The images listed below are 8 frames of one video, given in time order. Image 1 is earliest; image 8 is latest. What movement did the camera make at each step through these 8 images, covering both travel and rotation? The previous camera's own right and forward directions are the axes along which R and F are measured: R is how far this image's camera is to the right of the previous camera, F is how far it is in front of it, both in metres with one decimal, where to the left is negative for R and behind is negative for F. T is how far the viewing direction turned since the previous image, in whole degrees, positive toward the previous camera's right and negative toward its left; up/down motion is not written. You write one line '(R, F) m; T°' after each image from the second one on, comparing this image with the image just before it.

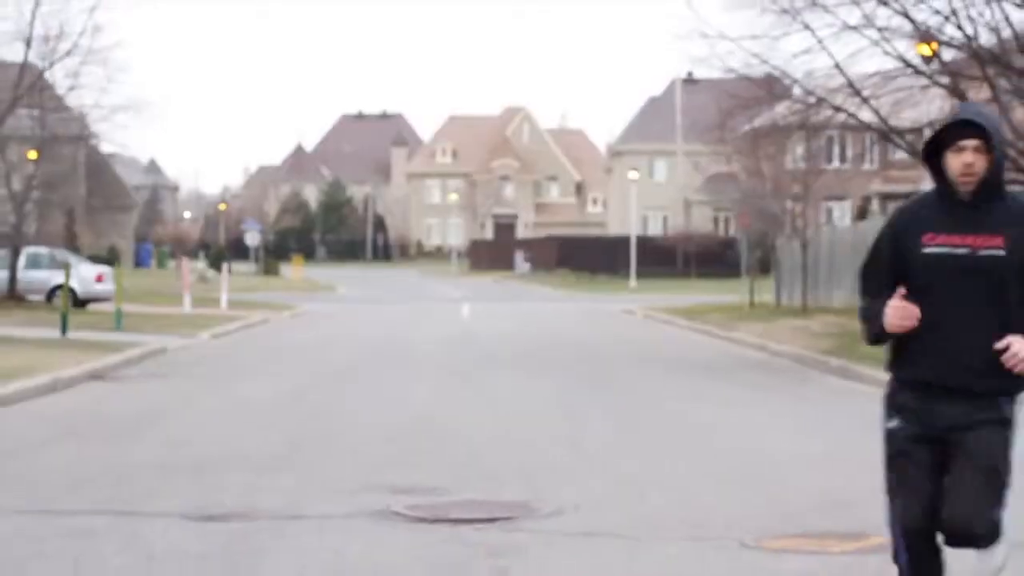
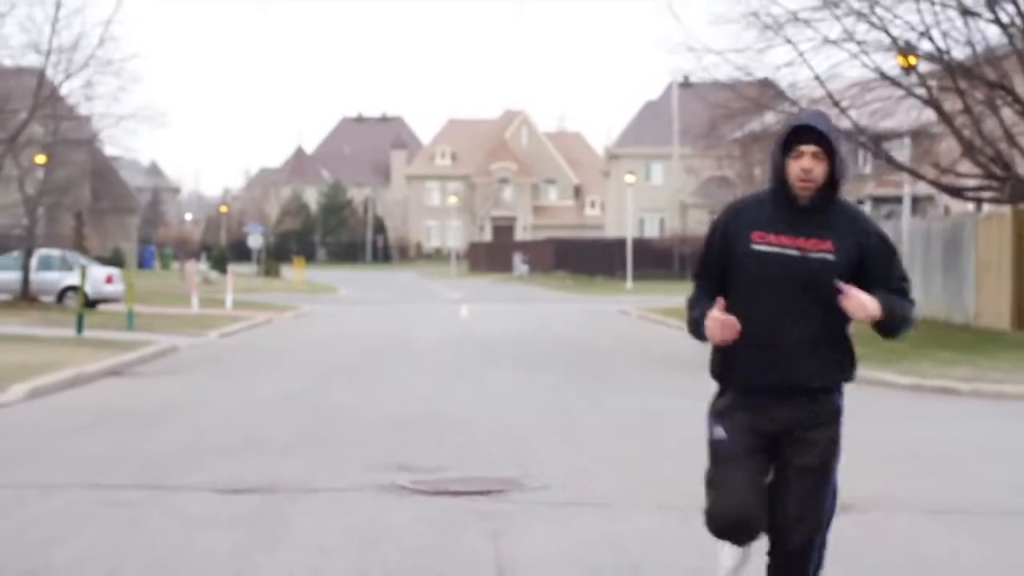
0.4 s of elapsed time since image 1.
(0.0, -1.1) m; 0°
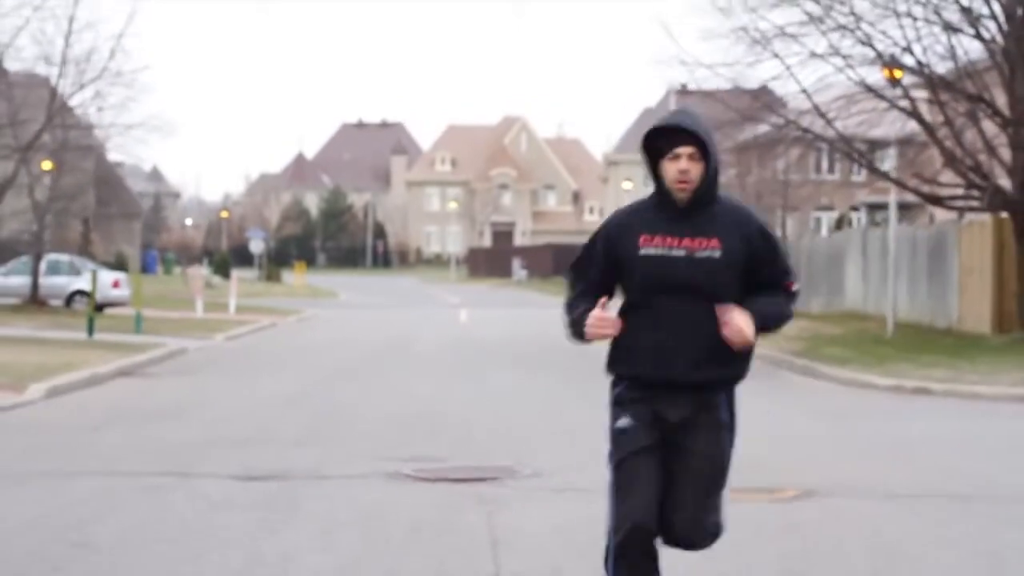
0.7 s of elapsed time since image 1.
(0.0, -0.8) m; 0°
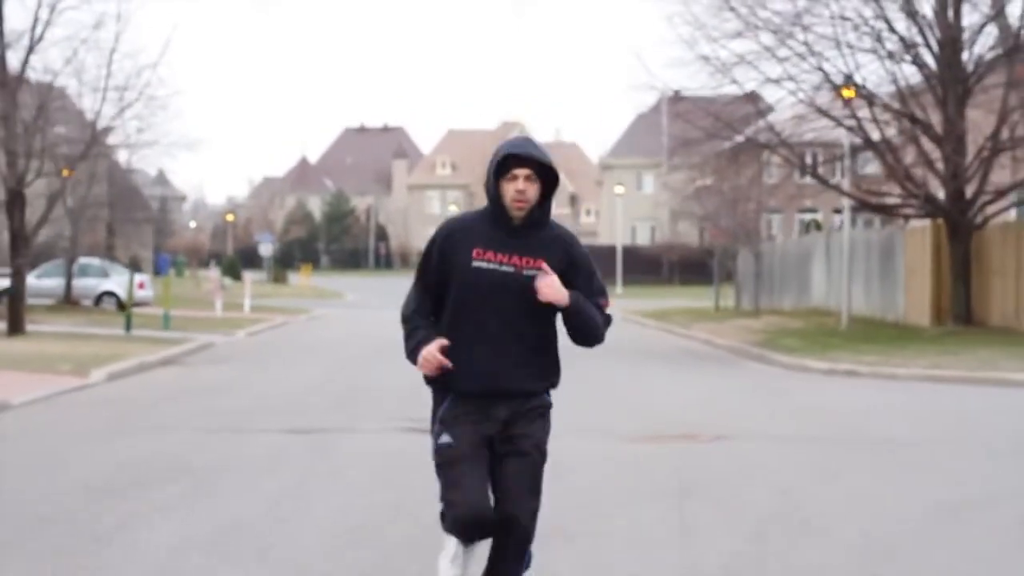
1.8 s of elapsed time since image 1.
(+0.1, -3.1) m; 0°
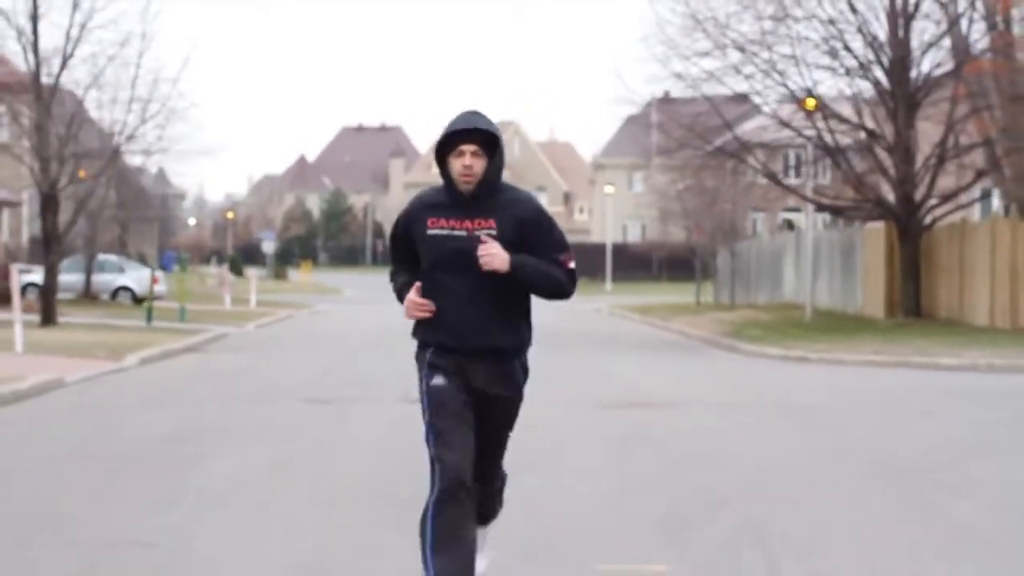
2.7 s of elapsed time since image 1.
(+0.1, -2.6) m; 0°
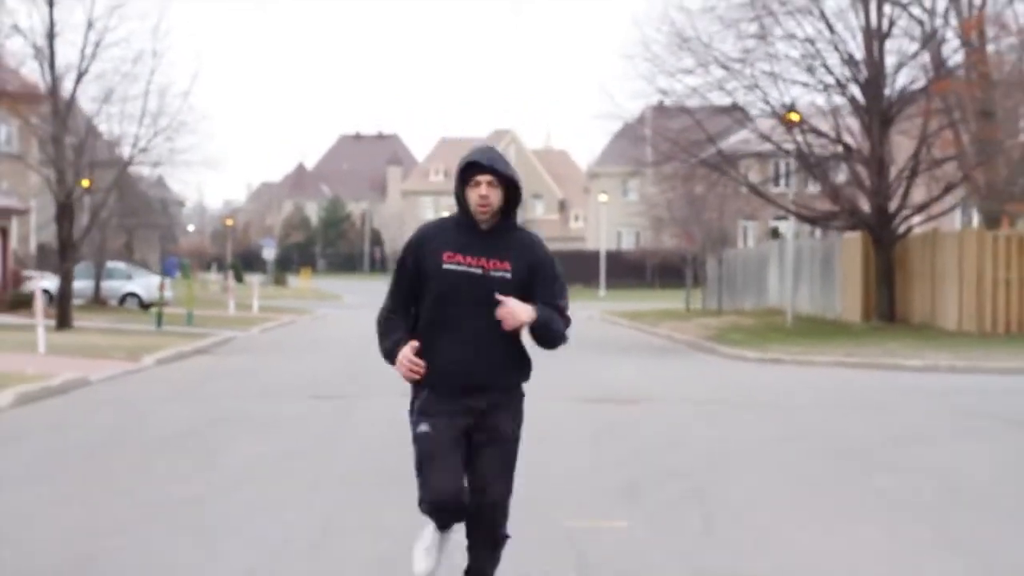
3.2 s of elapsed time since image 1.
(0.0, -1.5) m; 0°
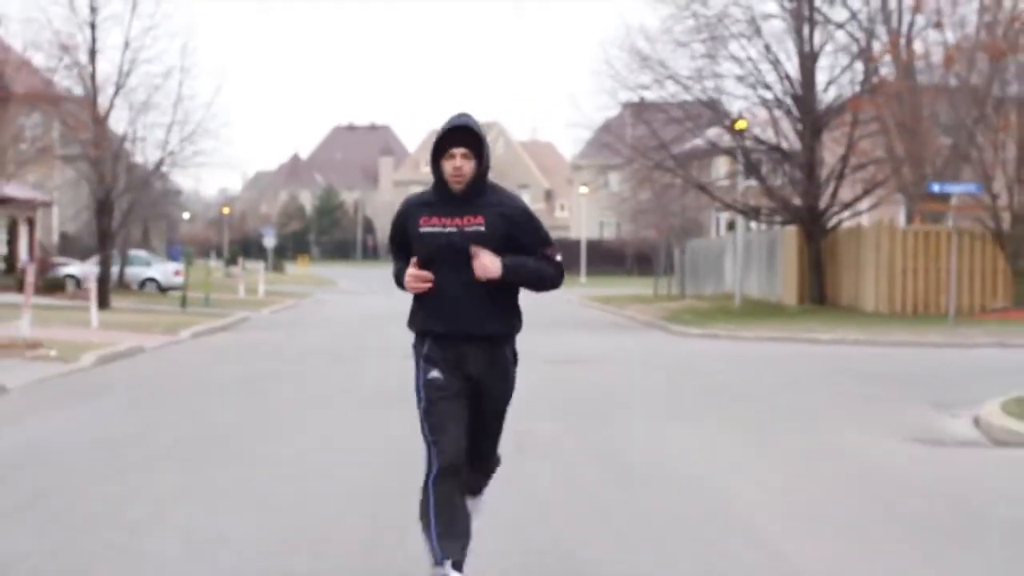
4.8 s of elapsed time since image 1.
(+0.1, -4.6) m; 0°
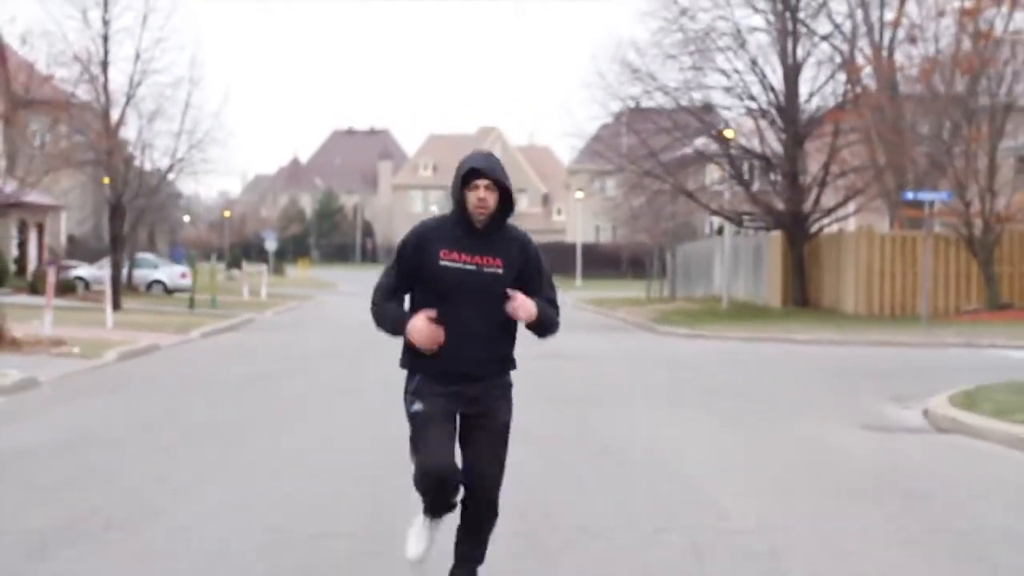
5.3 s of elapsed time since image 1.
(0.0, -1.5) m; 0°
